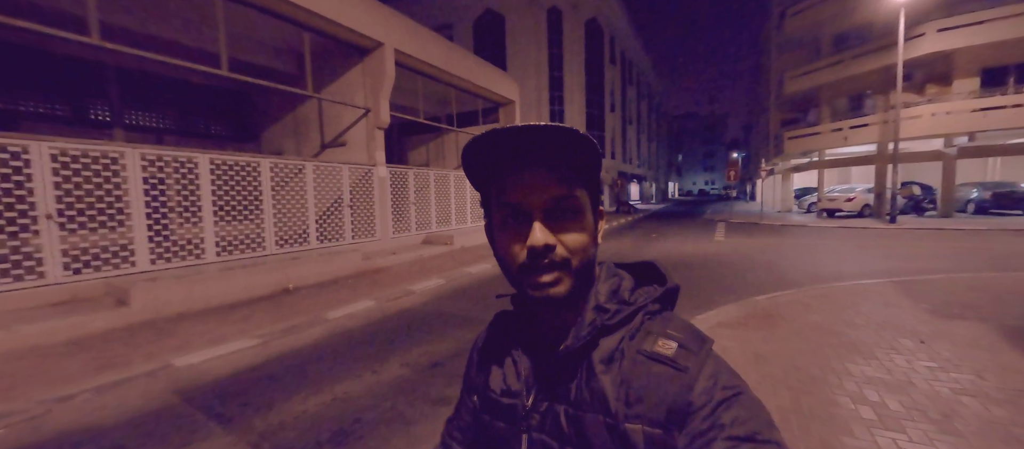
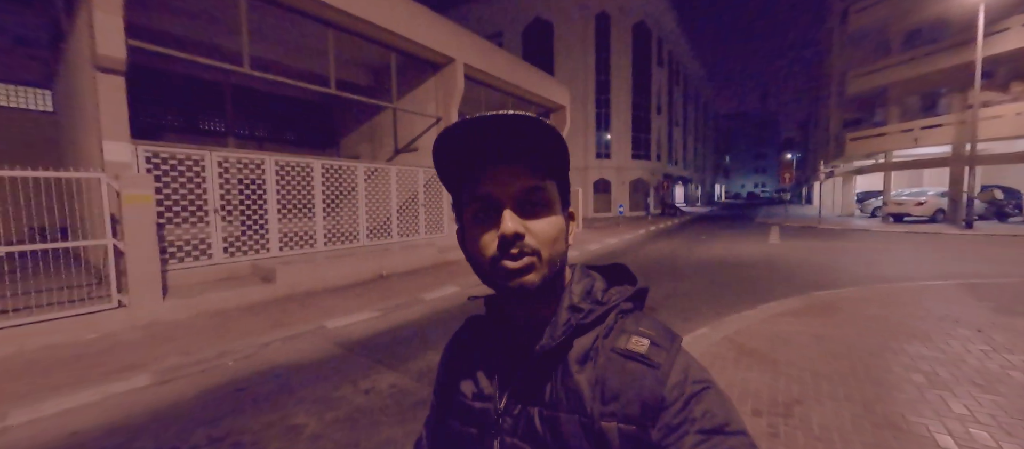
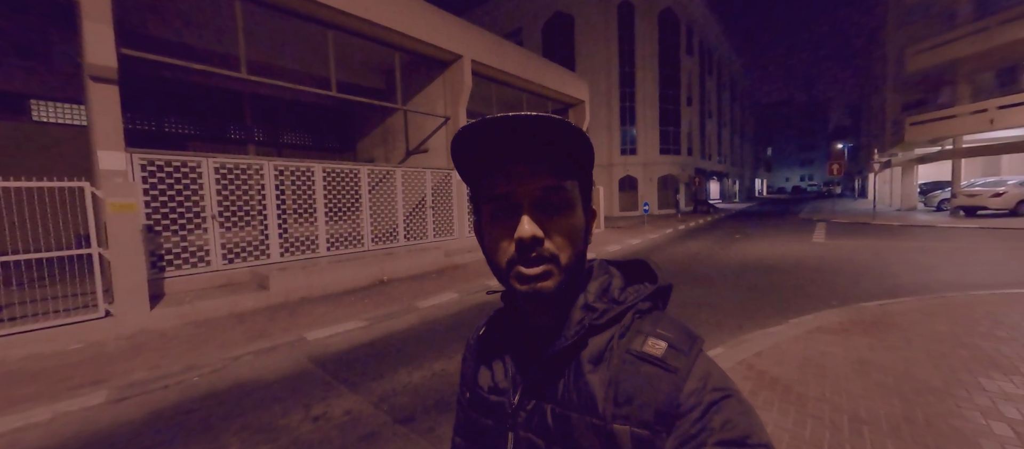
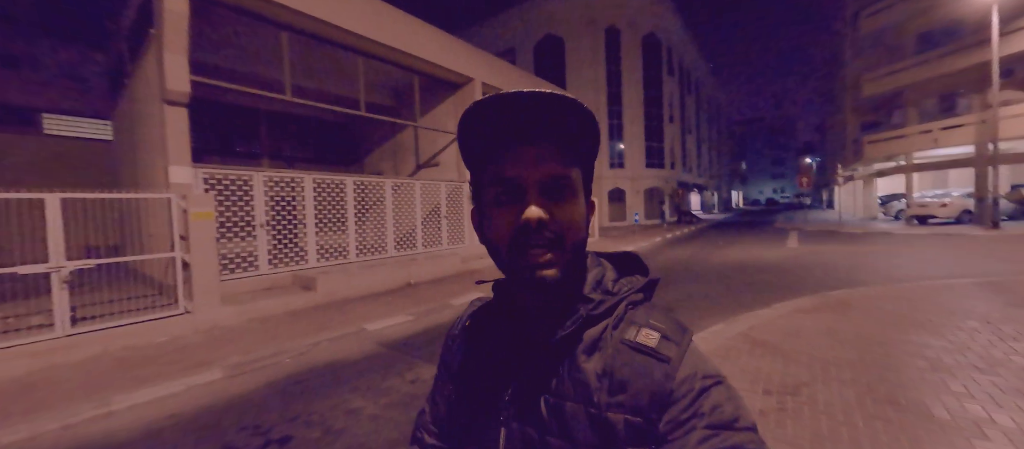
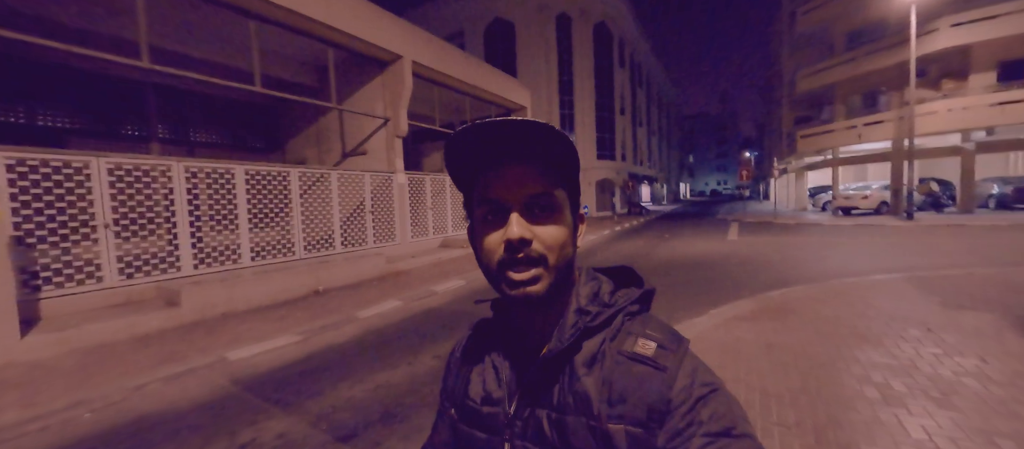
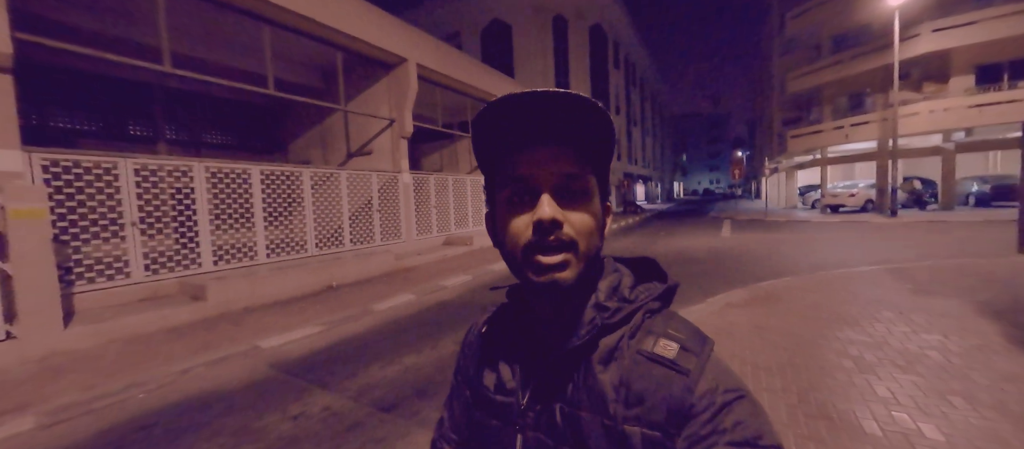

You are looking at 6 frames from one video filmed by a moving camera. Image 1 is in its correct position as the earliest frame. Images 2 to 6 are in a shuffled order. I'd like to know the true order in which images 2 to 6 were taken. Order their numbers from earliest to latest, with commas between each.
5, 6, 2, 4, 3
